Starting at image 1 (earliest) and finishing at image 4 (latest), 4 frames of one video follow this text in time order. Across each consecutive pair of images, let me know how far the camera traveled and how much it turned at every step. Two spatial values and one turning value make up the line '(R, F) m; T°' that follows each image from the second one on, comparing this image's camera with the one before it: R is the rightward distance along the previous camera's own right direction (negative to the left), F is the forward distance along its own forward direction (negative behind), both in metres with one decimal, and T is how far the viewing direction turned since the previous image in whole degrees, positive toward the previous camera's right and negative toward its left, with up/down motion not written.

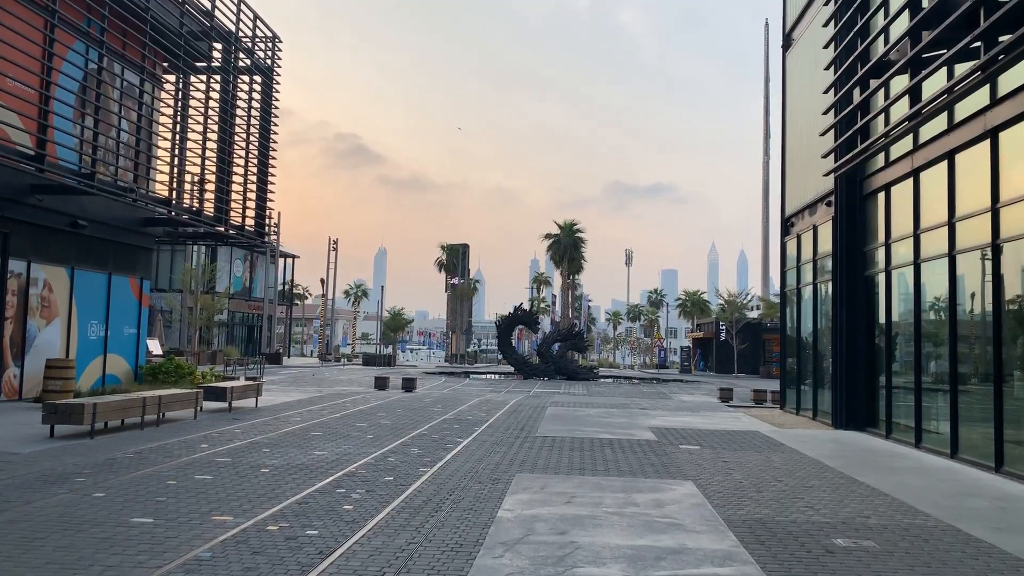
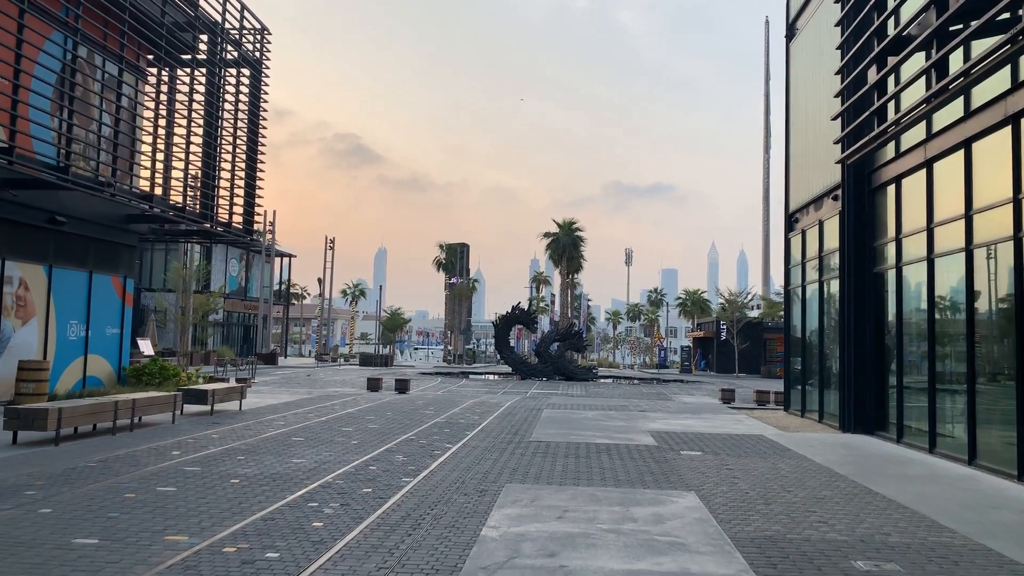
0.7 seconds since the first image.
(+0.1, +0.7) m; 0°
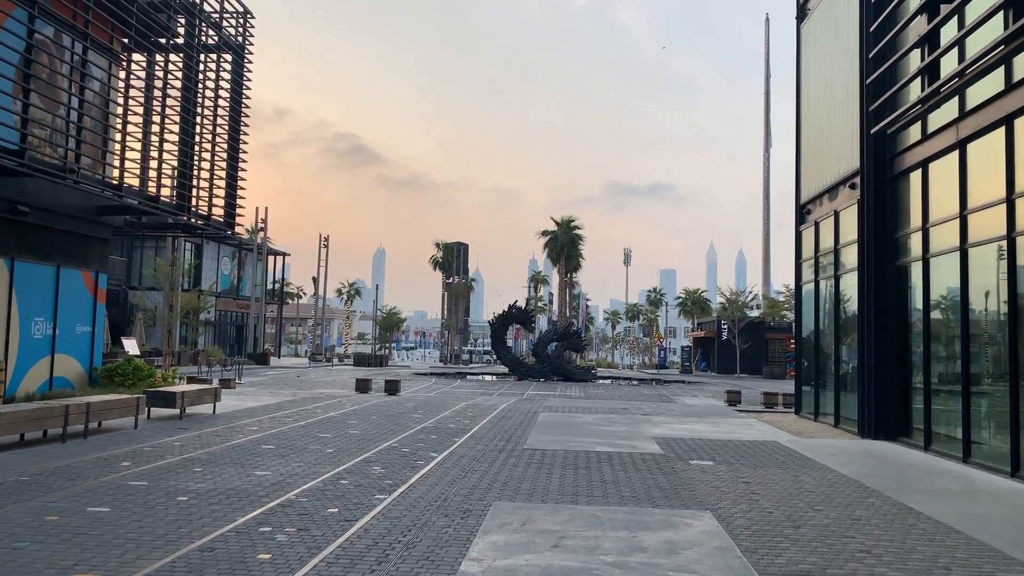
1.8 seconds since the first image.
(+0.1, +1.2) m; 0°
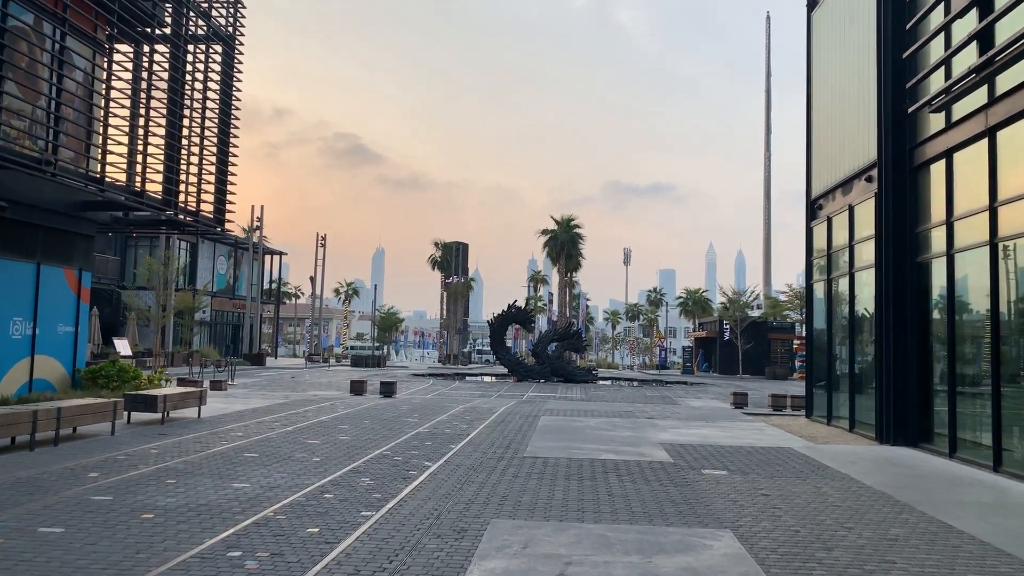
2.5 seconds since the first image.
(0.0, +0.8) m; 0°
